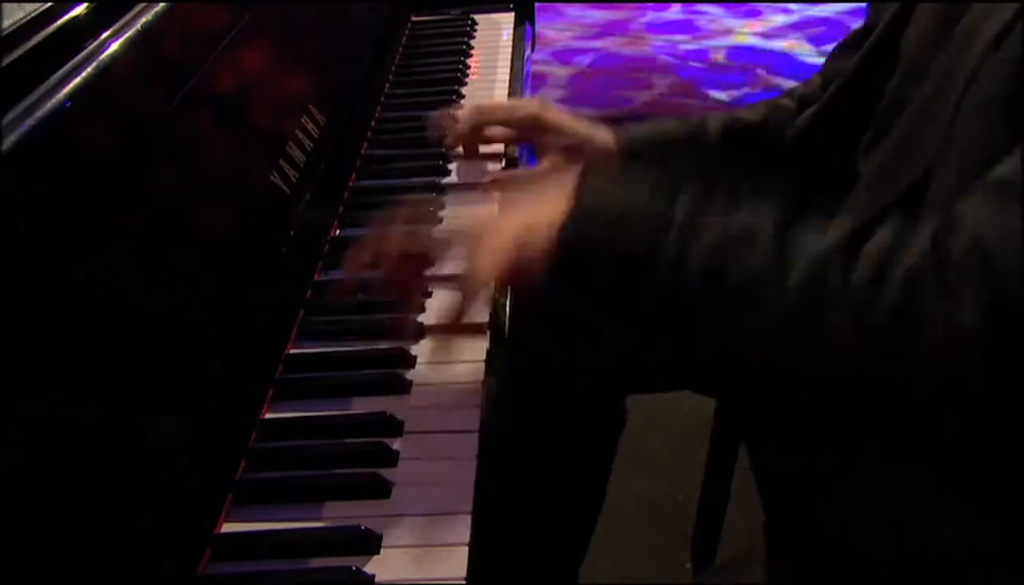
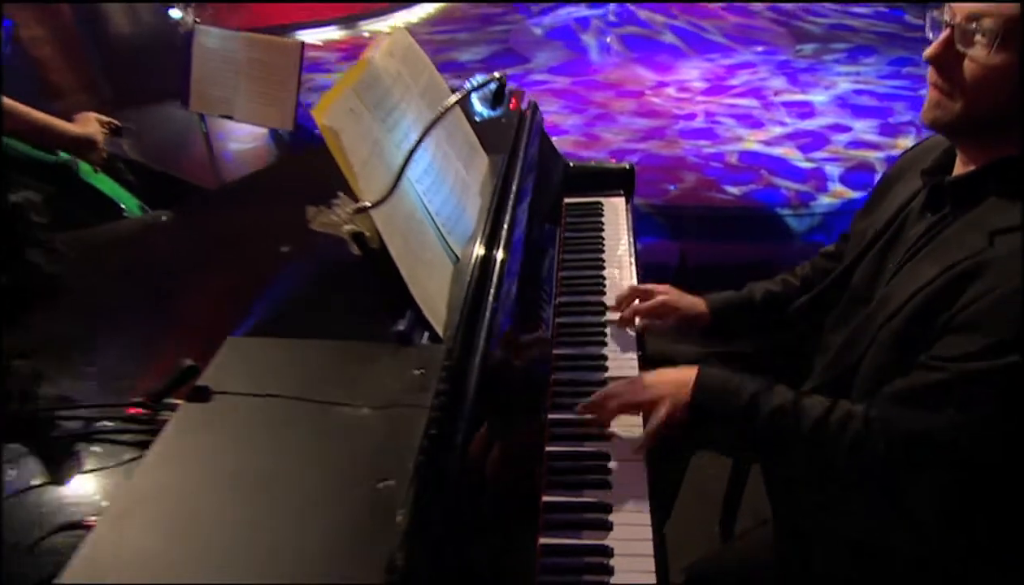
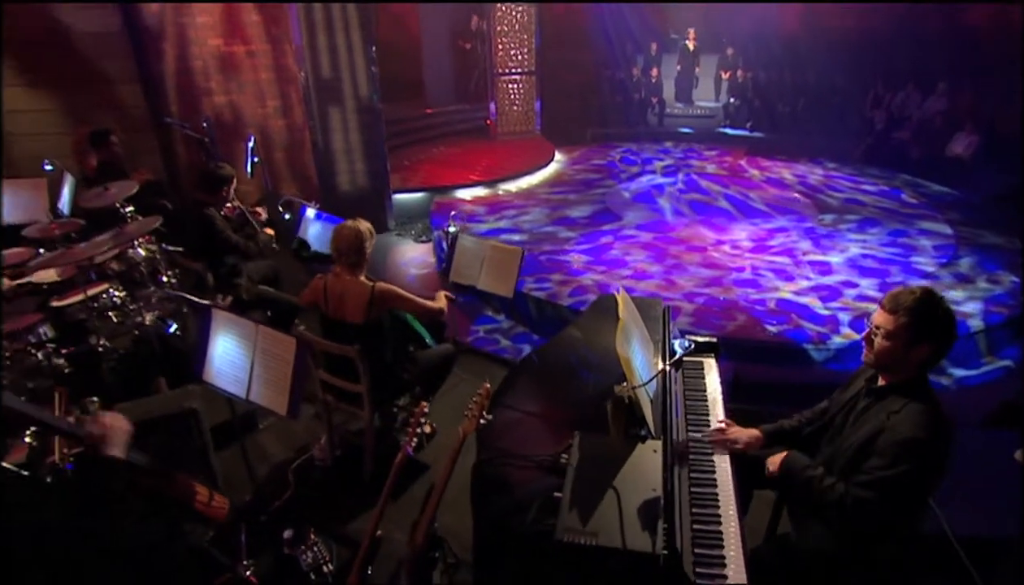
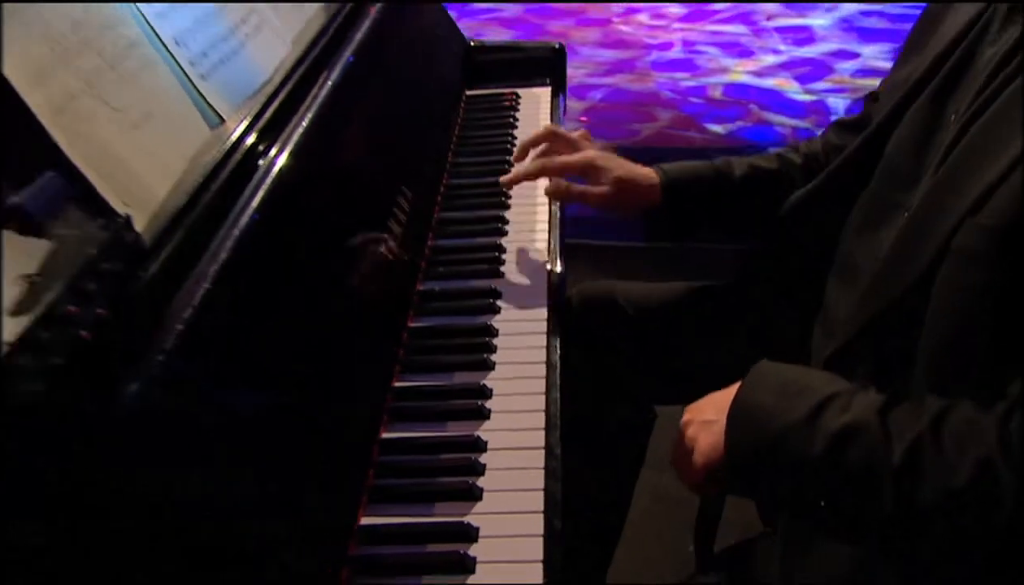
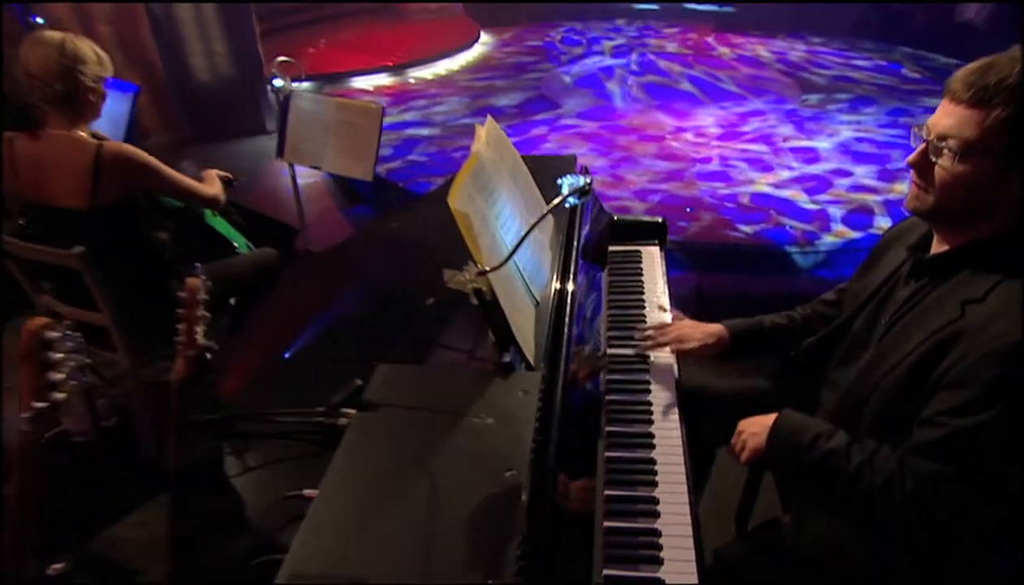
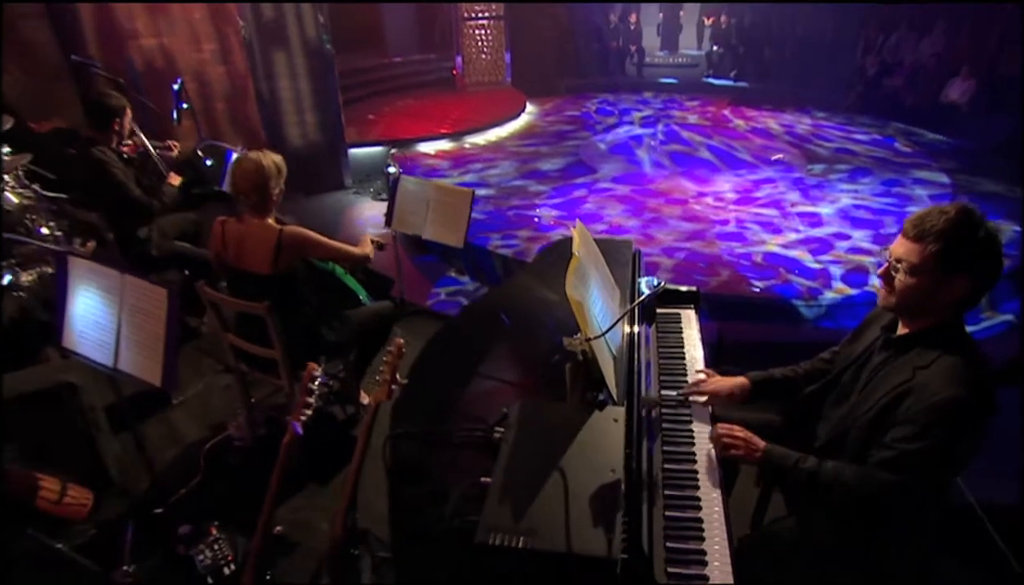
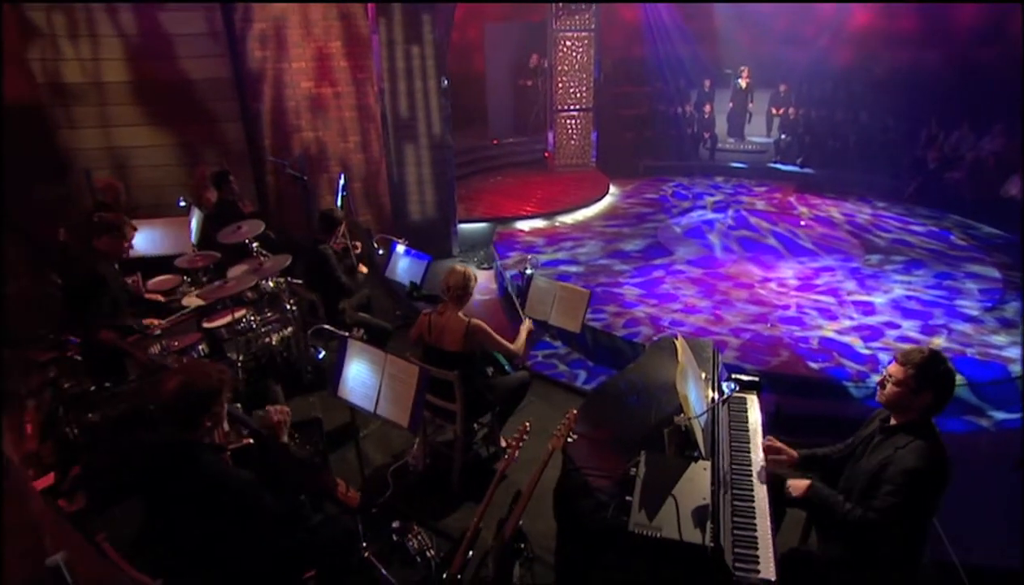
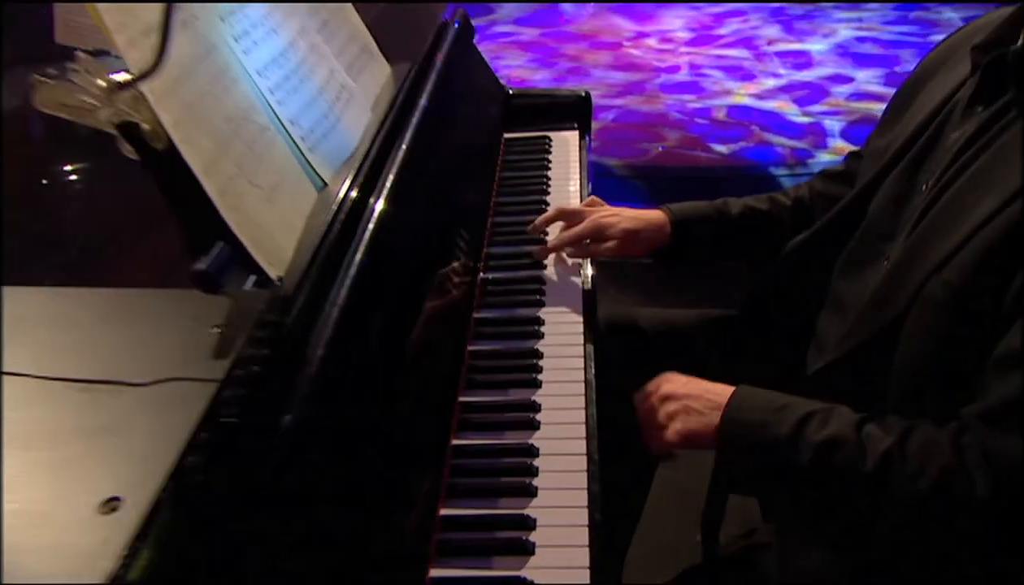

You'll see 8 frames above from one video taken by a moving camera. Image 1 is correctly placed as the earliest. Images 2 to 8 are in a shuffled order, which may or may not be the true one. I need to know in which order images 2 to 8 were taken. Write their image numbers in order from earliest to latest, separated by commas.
4, 8, 2, 5, 6, 3, 7
